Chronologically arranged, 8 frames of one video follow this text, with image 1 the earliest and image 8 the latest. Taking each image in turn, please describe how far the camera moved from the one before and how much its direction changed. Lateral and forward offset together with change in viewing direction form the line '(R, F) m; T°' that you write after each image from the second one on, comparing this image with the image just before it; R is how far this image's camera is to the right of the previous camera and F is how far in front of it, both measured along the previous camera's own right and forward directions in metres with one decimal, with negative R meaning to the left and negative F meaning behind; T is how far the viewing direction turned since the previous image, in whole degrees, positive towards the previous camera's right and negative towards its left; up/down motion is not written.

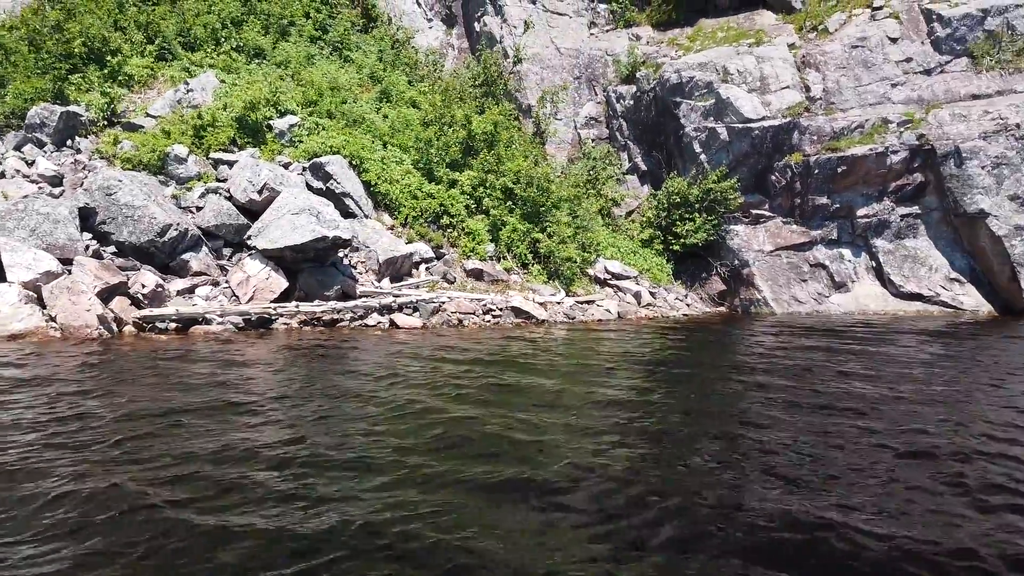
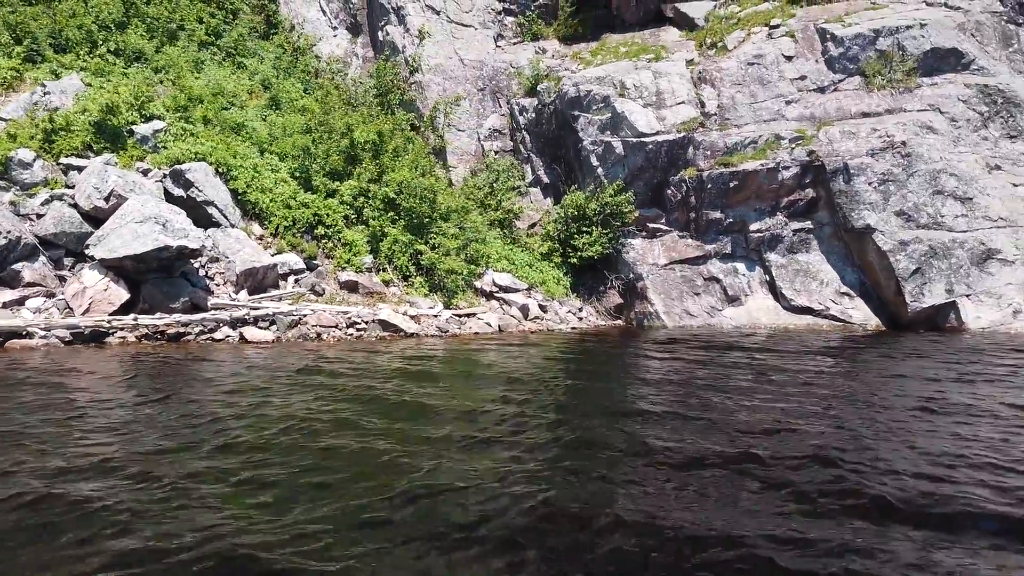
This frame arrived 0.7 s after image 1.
(+1.3, +0.2) m; +3°
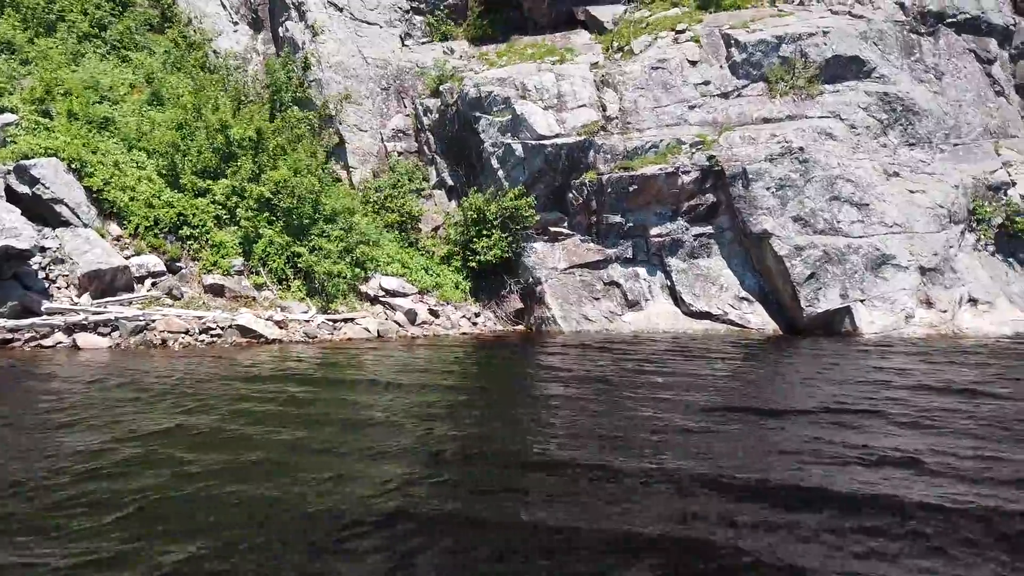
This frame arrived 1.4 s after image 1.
(+1.3, +0.3) m; +3°
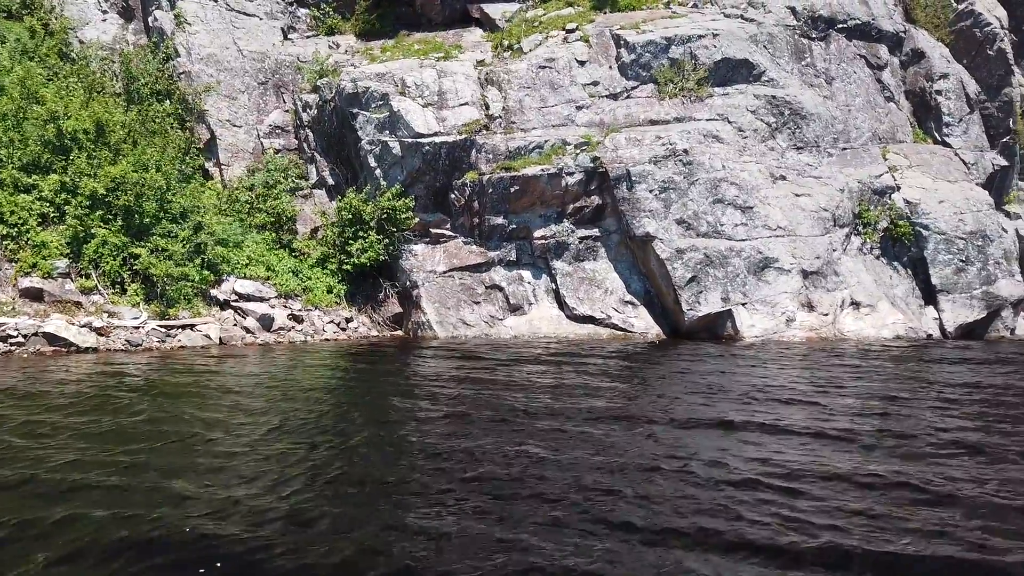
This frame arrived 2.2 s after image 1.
(+1.5, +0.5) m; +4°
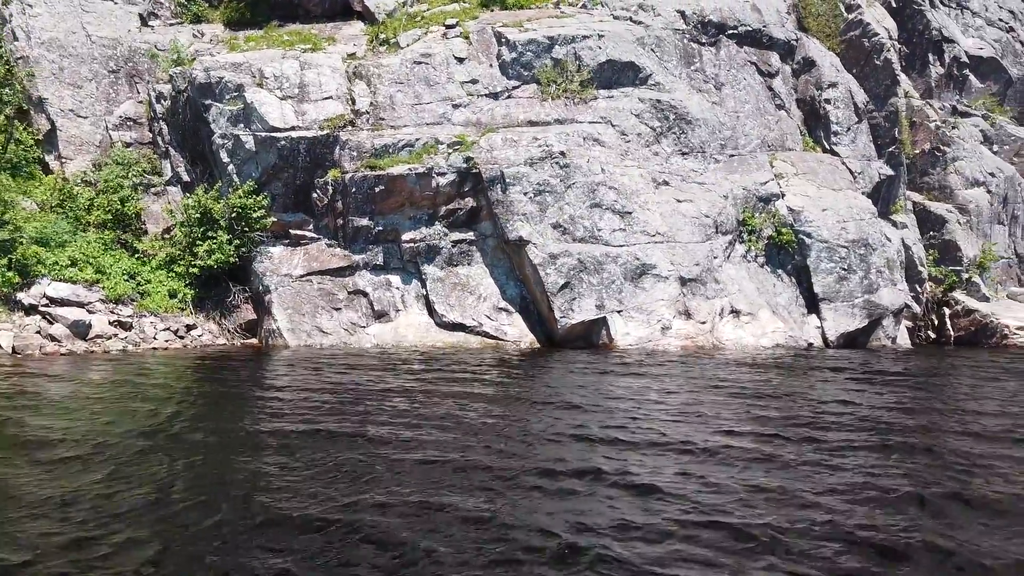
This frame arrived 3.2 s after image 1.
(+1.6, +0.7) m; +4°
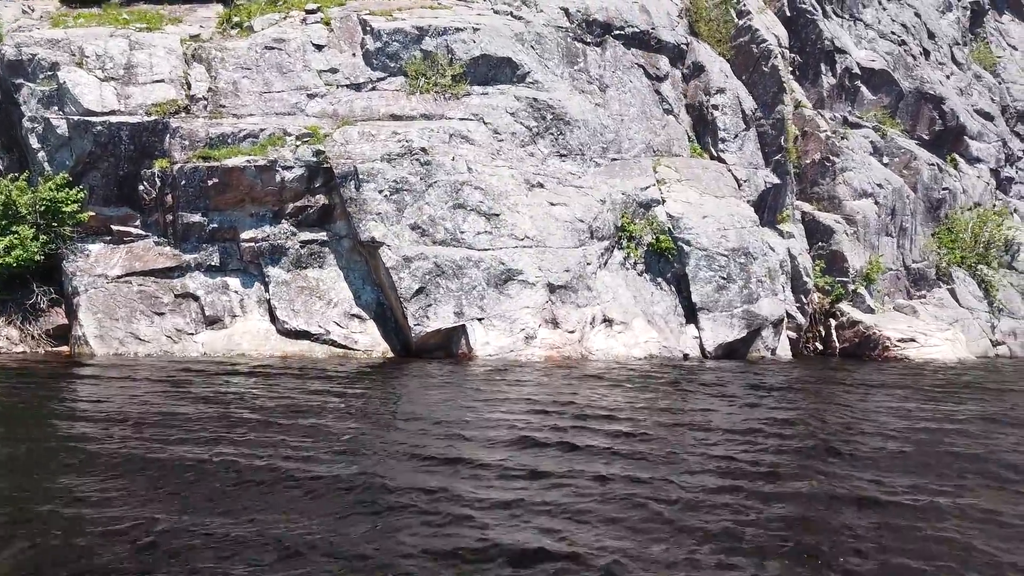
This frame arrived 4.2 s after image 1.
(+1.7, +1.0) m; +4°
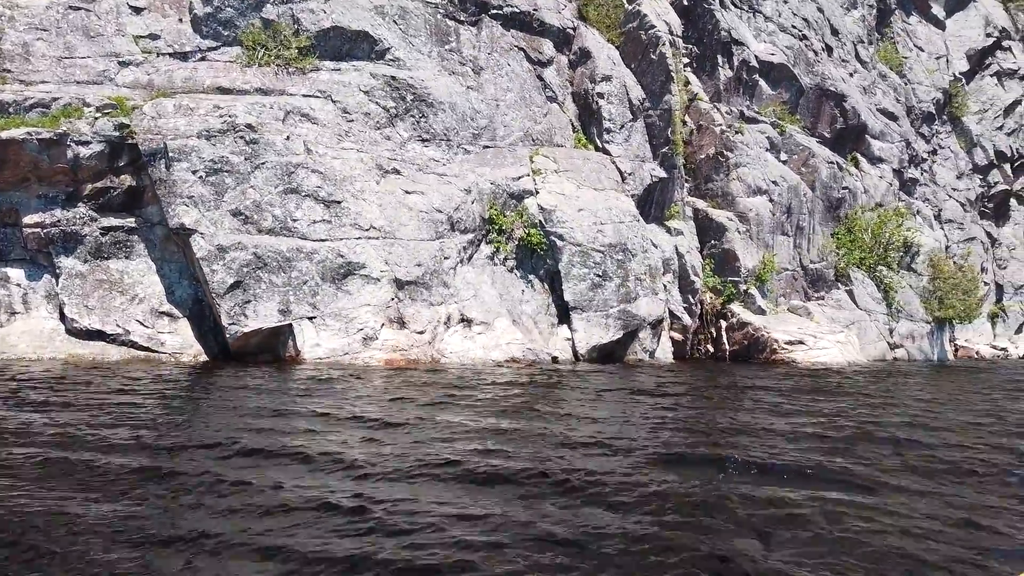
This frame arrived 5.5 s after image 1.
(+2.0, +1.4) m; +4°
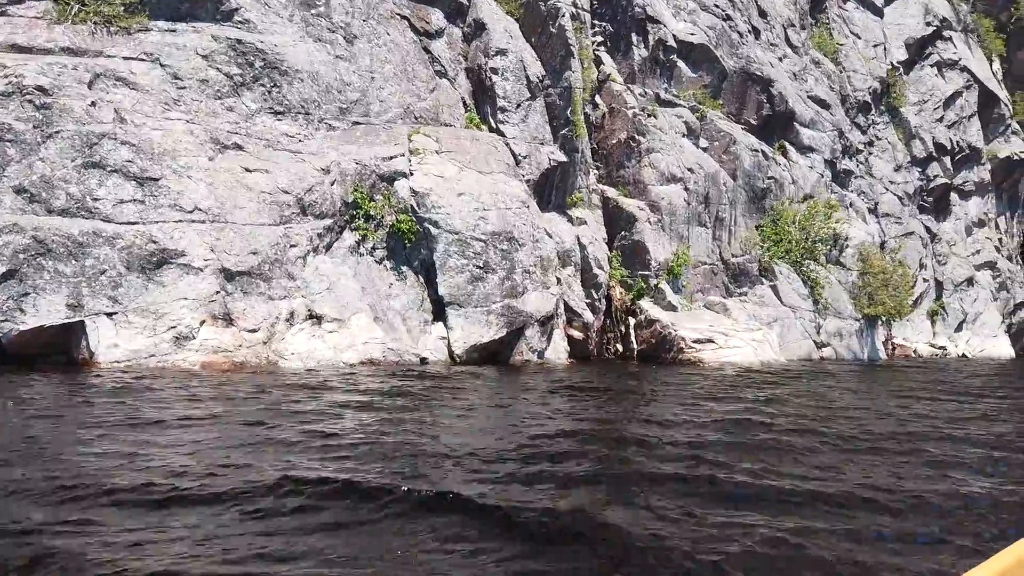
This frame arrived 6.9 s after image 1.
(+2.0, +1.7) m; +2°
